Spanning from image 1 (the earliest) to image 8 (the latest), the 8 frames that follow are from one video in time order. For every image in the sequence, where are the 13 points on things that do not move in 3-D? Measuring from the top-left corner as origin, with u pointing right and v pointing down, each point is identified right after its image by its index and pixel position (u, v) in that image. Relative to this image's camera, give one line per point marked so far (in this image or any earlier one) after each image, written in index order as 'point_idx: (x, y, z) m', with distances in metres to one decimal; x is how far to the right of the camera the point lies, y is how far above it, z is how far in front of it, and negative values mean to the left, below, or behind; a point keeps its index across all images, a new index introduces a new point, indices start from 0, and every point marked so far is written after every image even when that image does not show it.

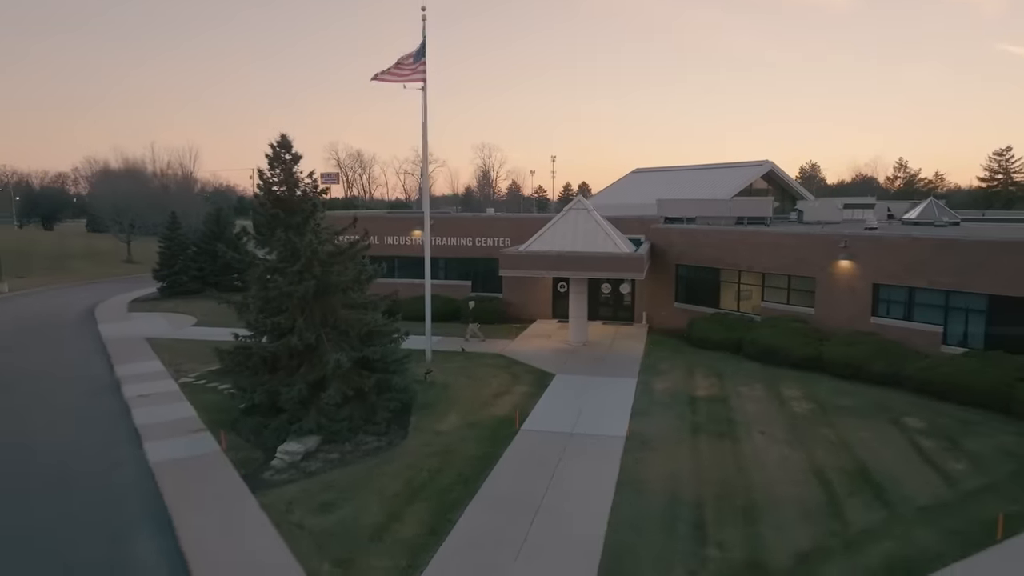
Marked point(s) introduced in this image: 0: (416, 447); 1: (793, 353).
0: (-1.7, -2.8, +12.6) m
1: (+7.1, -1.6, +18.0) m
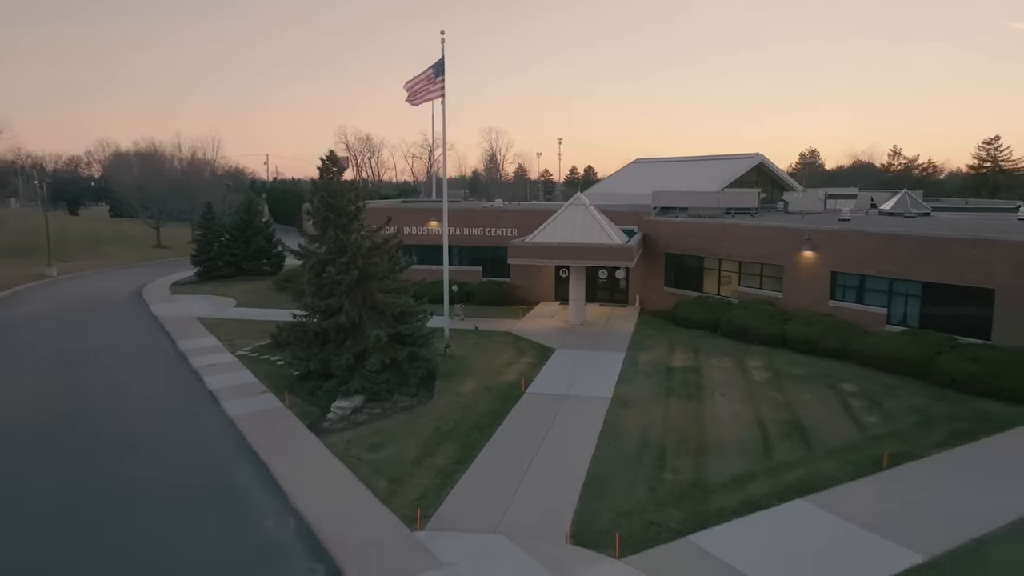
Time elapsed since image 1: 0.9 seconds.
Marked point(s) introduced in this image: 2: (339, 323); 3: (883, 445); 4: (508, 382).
0: (-1.5, -2.5, +15.6) m
1: (+7.3, -1.3, +20.9) m
2: (-3.9, -0.8, +16.2) m
3: (+6.7, -2.8, +12.9) m
4: (-0.1, -2.3, +17.1) m
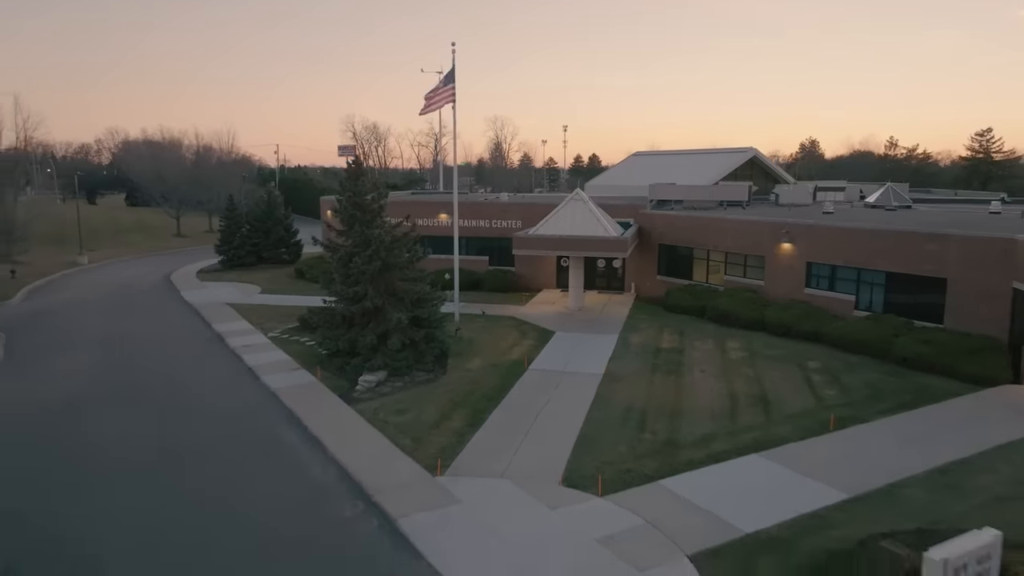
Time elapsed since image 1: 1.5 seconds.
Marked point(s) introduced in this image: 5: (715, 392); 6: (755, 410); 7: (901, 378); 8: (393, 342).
0: (-1.4, -2.3, +17.8) m
1: (+7.4, -0.9, +23.0) m
2: (-3.8, -0.5, +18.4) m
3: (+6.8, -2.6, +15.1) m
4: (0.0, -2.0, +19.3) m
5: (+4.7, -2.4, +16.4) m
6: (+5.2, -2.6, +15.2) m
7: (+9.5, -2.2, +17.4) m
8: (-3.0, -1.4, +18.1) m
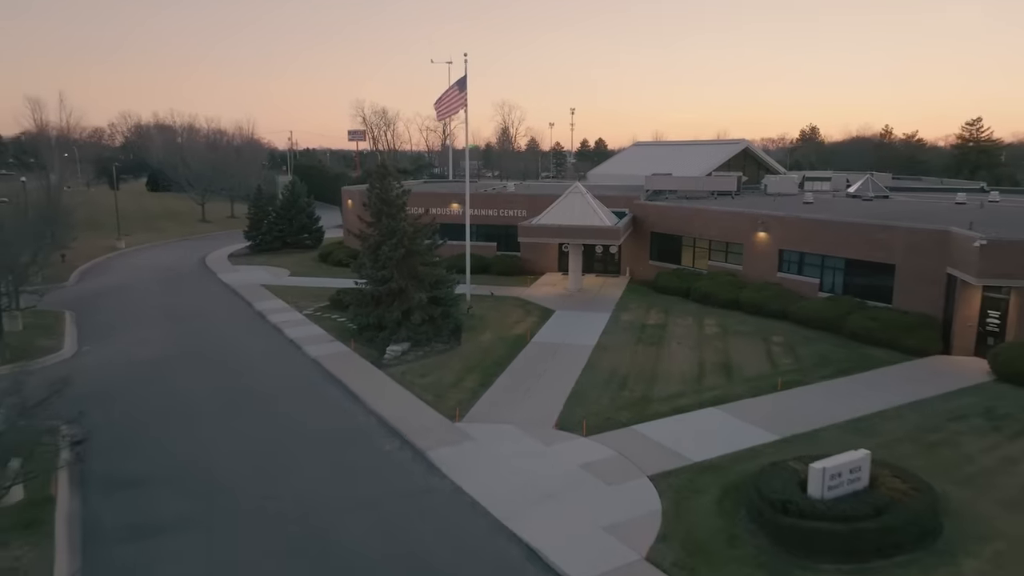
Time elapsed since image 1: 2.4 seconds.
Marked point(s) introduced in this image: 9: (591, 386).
0: (-1.3, -1.8, +20.9) m
1: (+7.6, -0.3, +26.0) m
2: (-3.7, 0.0, +21.5) m
3: (+6.9, -2.2, +18.1) m
4: (+0.2, -1.5, +22.4) m
5: (+4.8, -1.9, +19.5) m
6: (+5.3, -2.2, +18.3) m
7: (+9.6, -1.8, +20.4) m
8: (-2.9, -0.9, +21.2) m
9: (+1.9, -2.4, +17.4) m
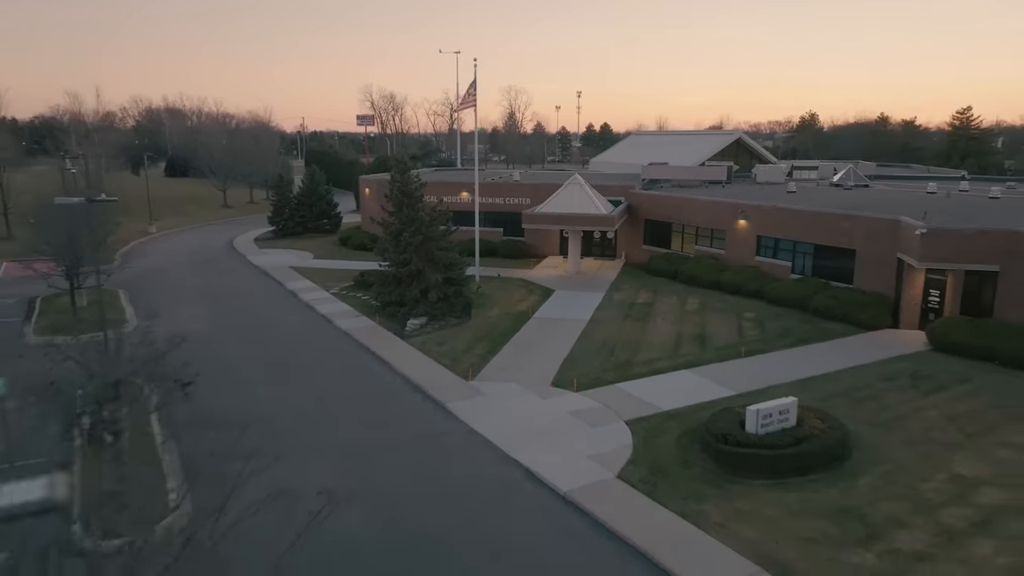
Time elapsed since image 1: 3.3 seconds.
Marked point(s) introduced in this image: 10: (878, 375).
0: (-1.1, -1.2, +24.0) m
1: (+7.8, +0.4, +29.0) m
2: (-3.5, +0.6, +24.6) m
3: (+7.0, -1.7, +21.1) m
4: (+0.3, -0.8, +25.5) m
5: (+4.9, -1.4, +22.5) m
6: (+5.4, -1.7, +21.3) m
7: (+9.8, -1.2, +23.4) m
8: (-2.7, -0.3, +24.2) m
9: (+2.0, -1.9, +20.5) m
10: (+9.4, -2.2, +18.3) m
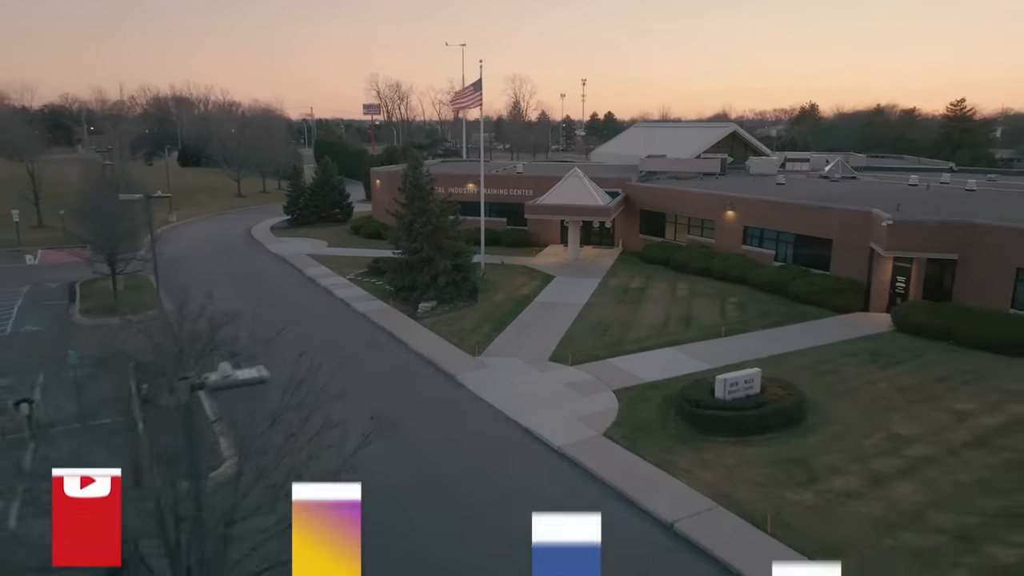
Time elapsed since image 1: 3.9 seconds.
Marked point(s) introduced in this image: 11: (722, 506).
0: (-1.0, -0.7, +26.2) m
1: (+7.9, +1.0, +31.1) m
2: (-3.4, +1.1, +26.8) m
3: (+7.1, -1.3, +23.3) m
4: (+0.4, -0.3, +27.6) m
5: (+5.0, -0.9, +24.7) m
6: (+5.5, -1.2, +23.5) m
7: (+9.9, -0.7, +25.5) m
8: (-2.6, +0.3, +26.4) m
9: (+2.1, -1.4, +22.7) m
10: (+9.5, -1.8, +20.5) m
11: (+3.7, -3.8, +12.6) m
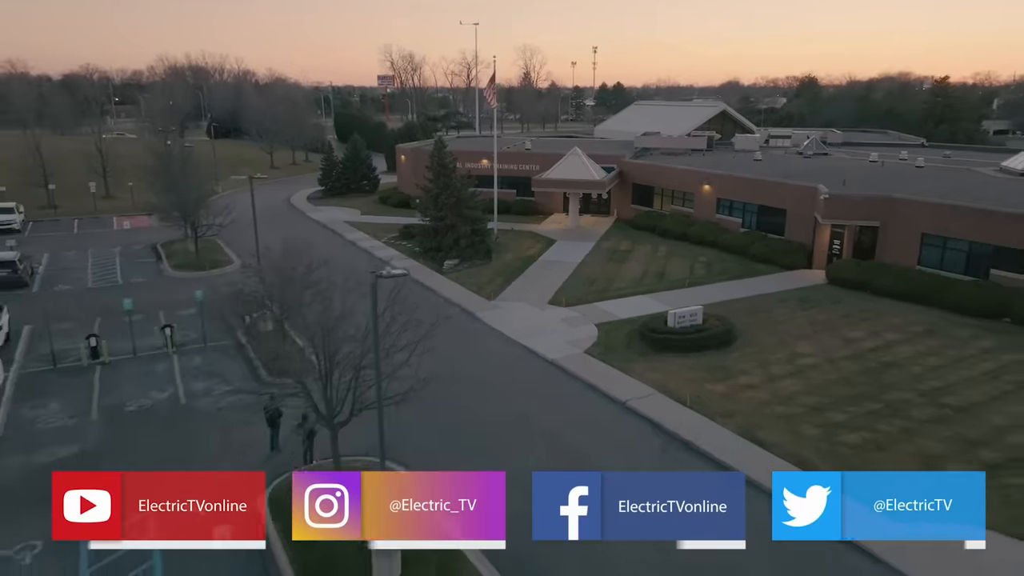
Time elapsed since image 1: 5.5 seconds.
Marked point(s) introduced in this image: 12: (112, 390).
0: (-0.7, +1.1, +32.0) m
1: (+8.4, +2.9, +36.7) m
2: (-3.0, +2.9, +32.5) m
3: (+7.4, +0.3, +29.0) m
4: (+0.8, +1.5, +33.4) m
5: (+5.3, +0.8, +30.4) m
6: (+5.8, +0.4, +29.2) m
7: (+10.2, +1.0, +31.2) m
8: (-2.3, +2.0, +32.2) m
9: (+2.4, +0.2, +28.5) m
10: (+9.7, -0.4, +26.2) m
11: (+3.8, -2.7, +18.5) m
12: (-10.7, -2.7, +19.1) m
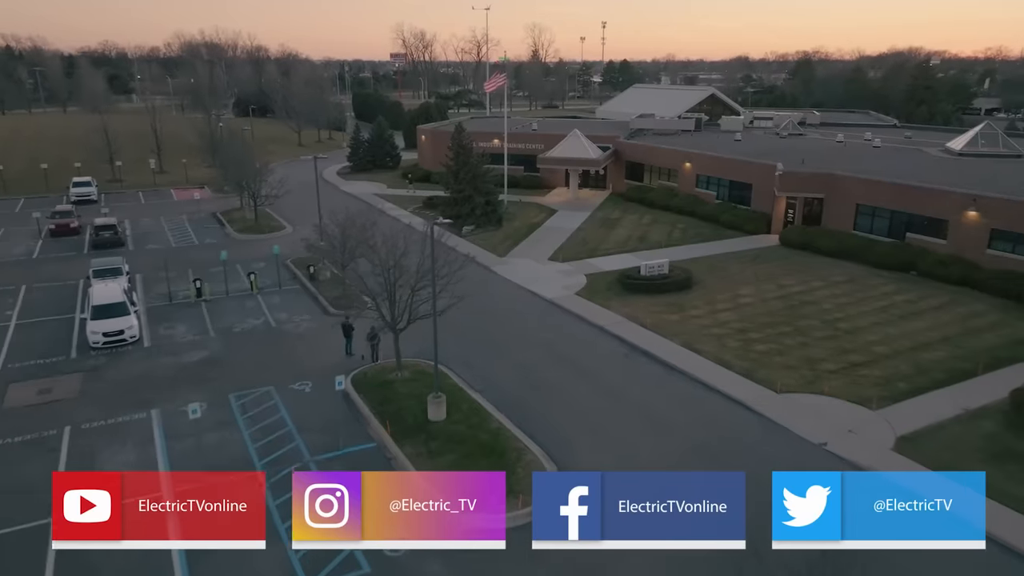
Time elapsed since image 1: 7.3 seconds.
0: (-0.3, +3.1, +38.1) m
1: (+8.8, +5.1, +42.6) m
2: (-2.6, +5.0, +38.6) m
3: (+7.8, +2.3, +35.1) m
4: (+1.2, +3.6, +39.5) m
5: (+5.7, +2.7, +36.5) m
6: (+6.2, +2.3, +35.3) m
7: (+10.6, +3.0, +37.2) m
8: (-1.8, +4.1, +38.3) m
9: (+2.8, +2.1, +34.6) m
10: (+10.1, +1.4, +32.2) m
11: (+4.1, -1.1, +24.7) m
12: (-10.4, -1.0, +25.5) m
